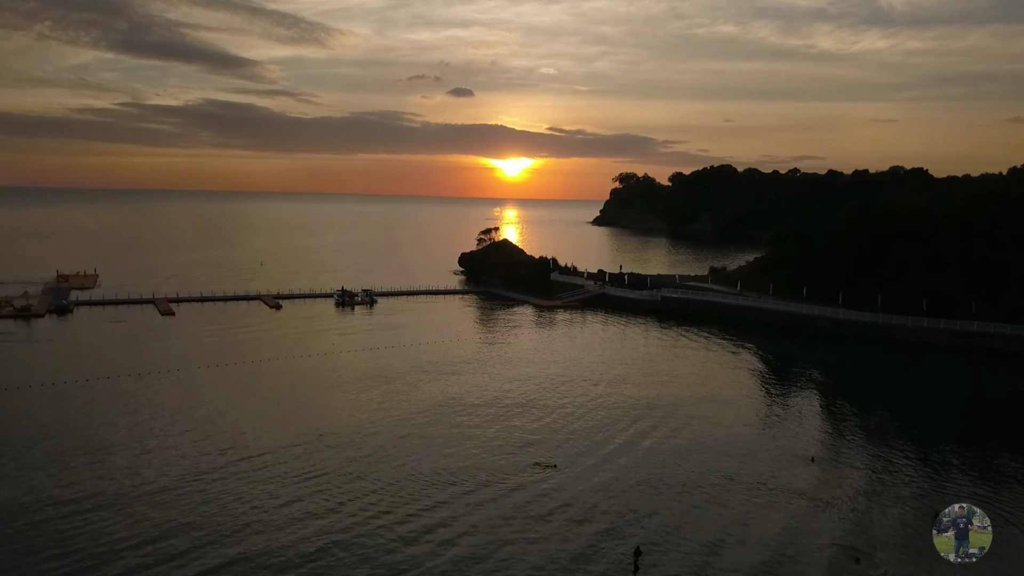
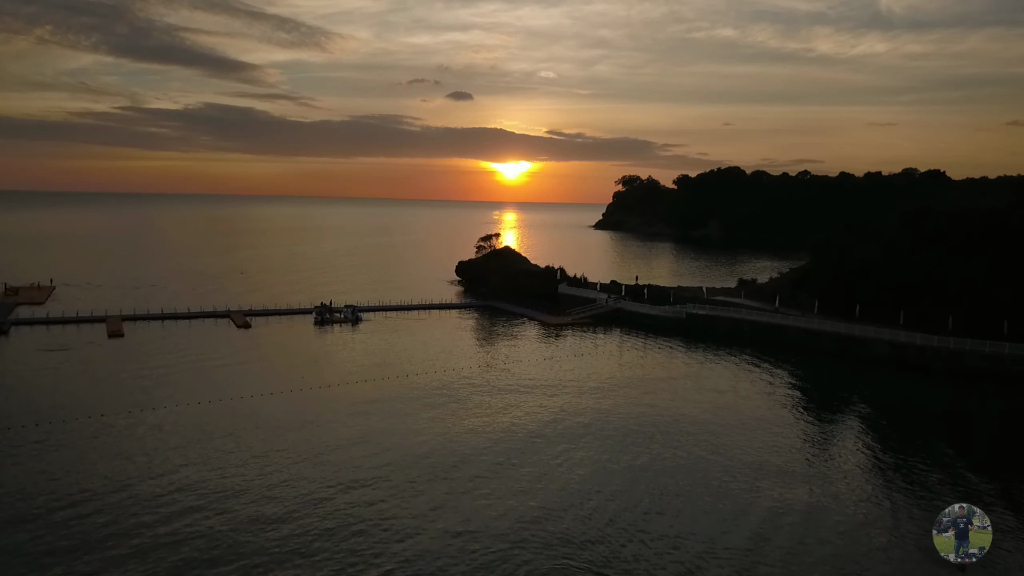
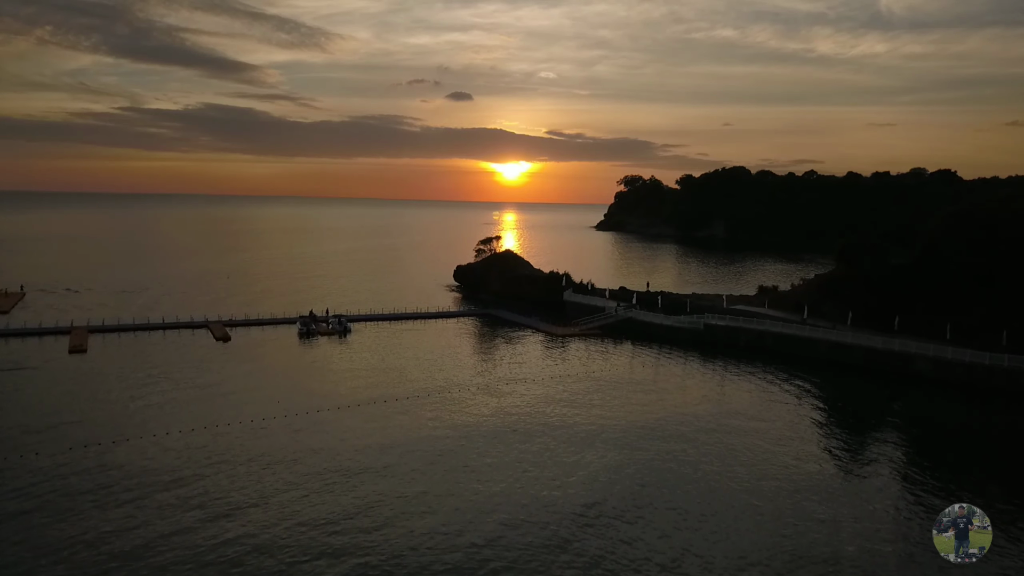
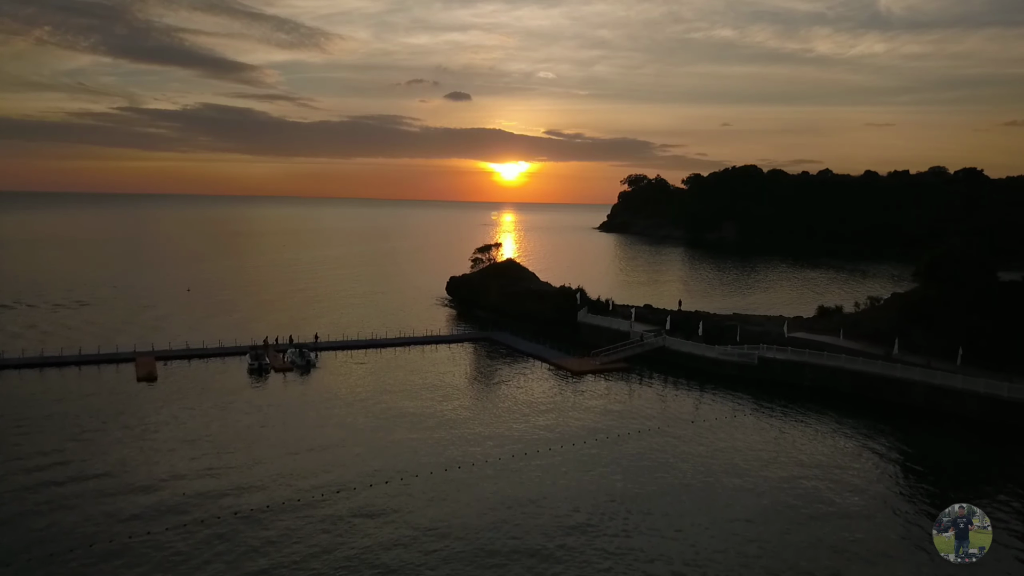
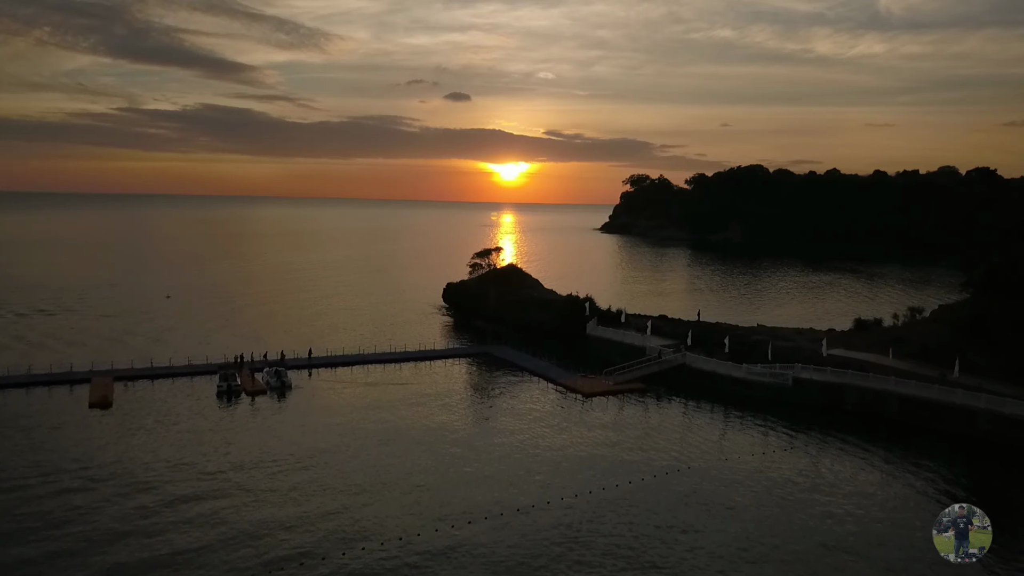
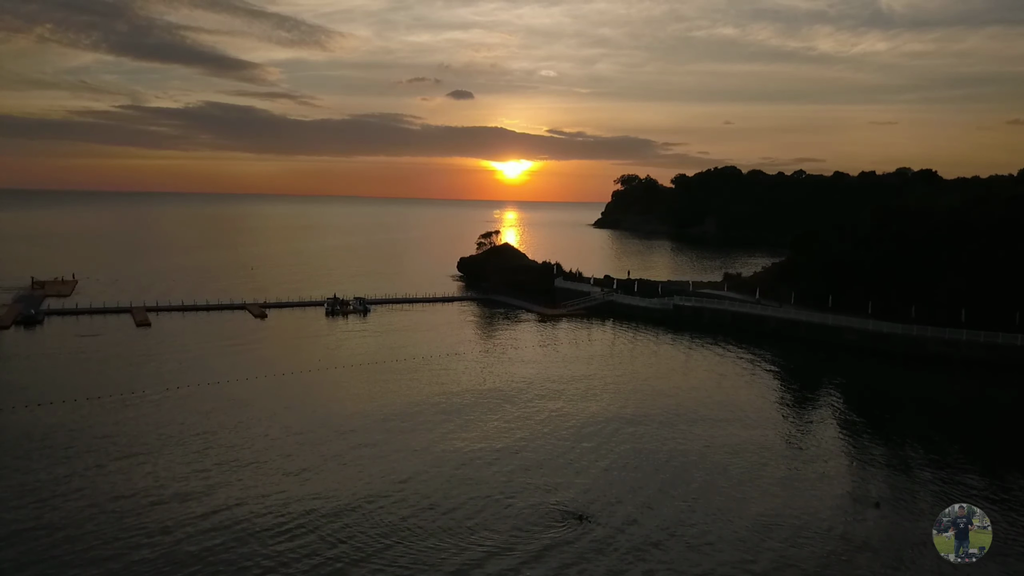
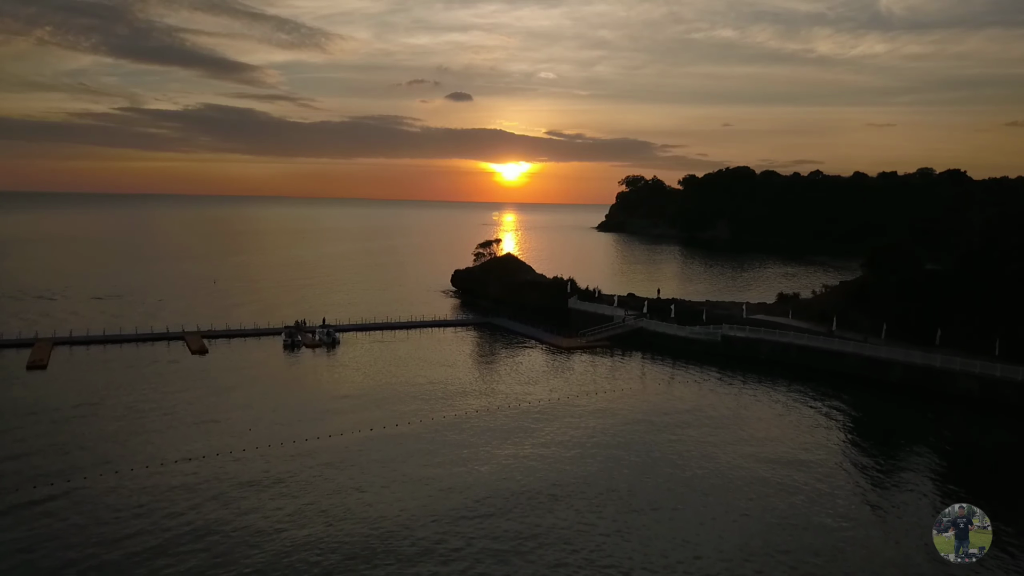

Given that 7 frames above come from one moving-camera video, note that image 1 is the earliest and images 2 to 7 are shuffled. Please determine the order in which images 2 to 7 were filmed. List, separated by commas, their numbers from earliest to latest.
6, 2, 3, 7, 4, 5
